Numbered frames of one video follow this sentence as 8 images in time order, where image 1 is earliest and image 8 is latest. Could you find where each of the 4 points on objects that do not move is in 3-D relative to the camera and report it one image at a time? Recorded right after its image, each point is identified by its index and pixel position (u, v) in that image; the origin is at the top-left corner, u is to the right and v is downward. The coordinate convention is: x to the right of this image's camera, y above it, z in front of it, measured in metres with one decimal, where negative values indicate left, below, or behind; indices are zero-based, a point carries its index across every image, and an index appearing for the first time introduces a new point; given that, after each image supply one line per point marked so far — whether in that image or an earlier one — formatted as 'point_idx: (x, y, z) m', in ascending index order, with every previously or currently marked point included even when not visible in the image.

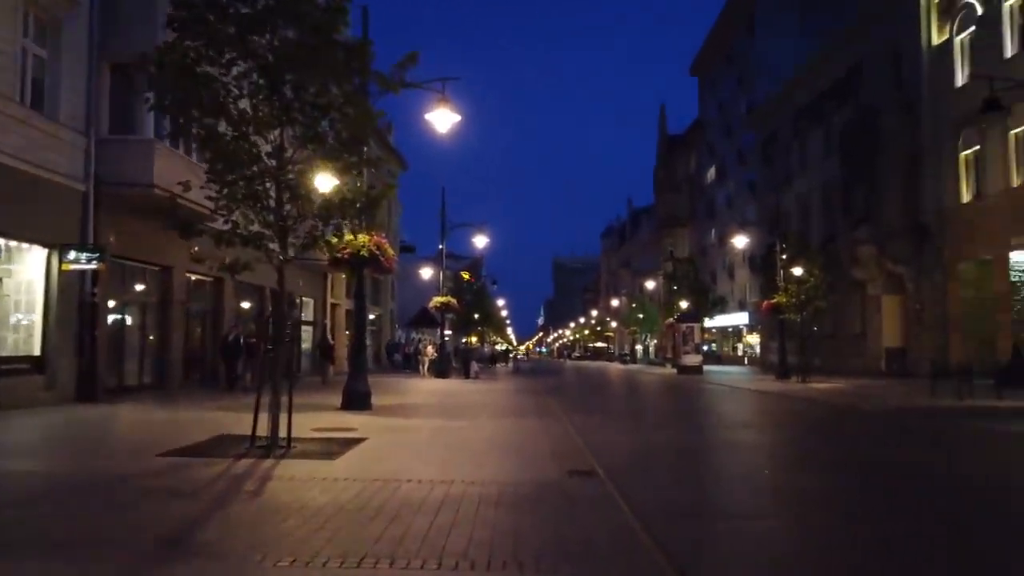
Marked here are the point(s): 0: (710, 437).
0: (+4.8, -3.7, +18.7) m
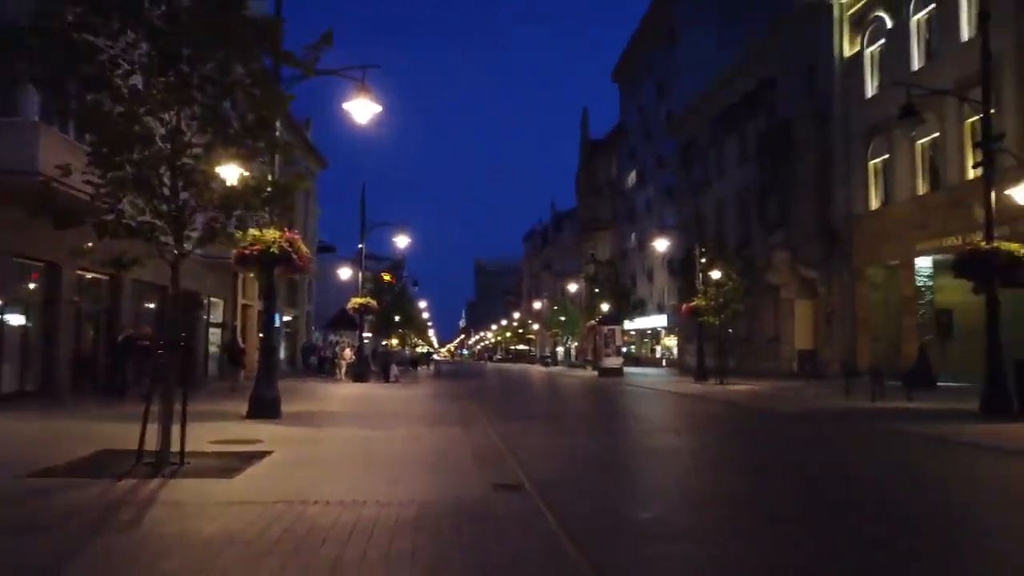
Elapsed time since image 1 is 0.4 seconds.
0: (+2.9, -3.7, +18.5) m
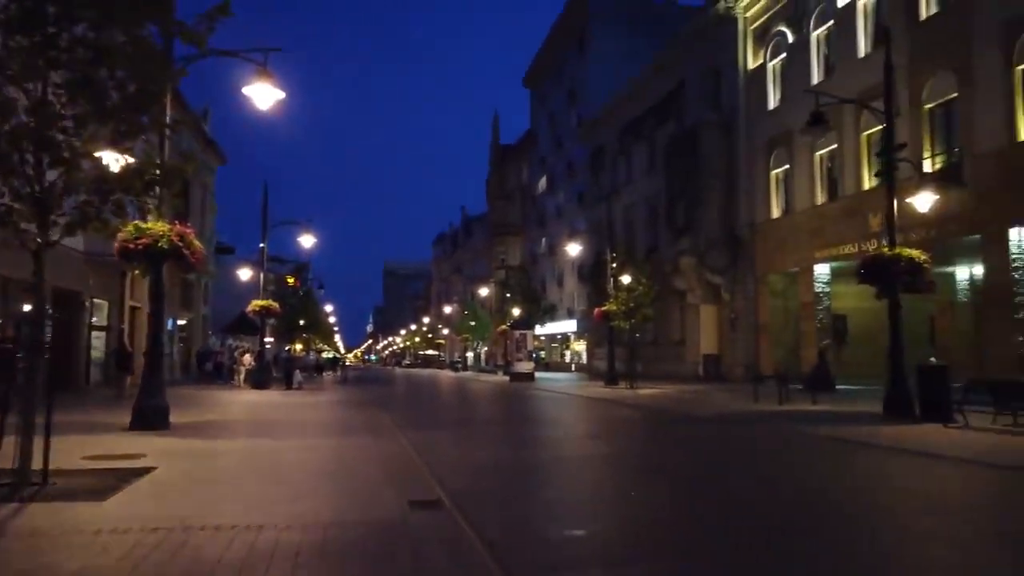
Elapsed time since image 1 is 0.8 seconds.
0: (+0.8, -3.8, +18.0) m
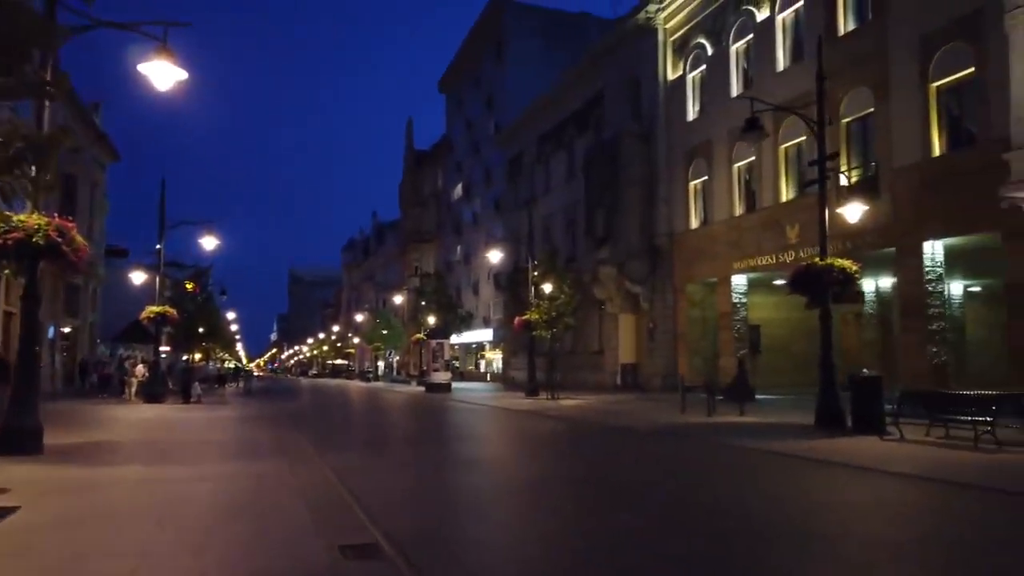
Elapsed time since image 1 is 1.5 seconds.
0: (-0.9, -4.0, +16.9) m
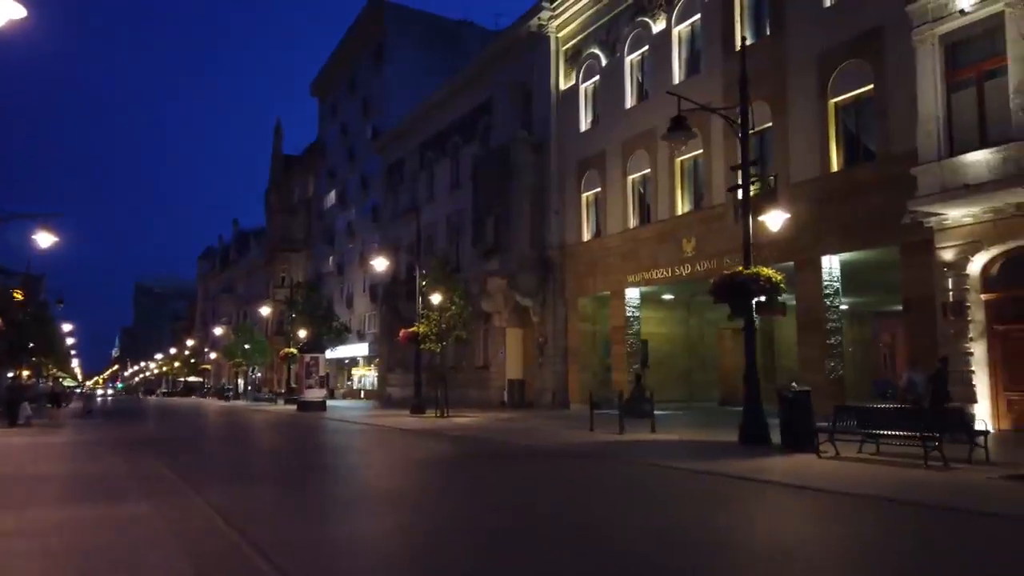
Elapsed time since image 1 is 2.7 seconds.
0: (-2.7, -4.0, +14.7) m
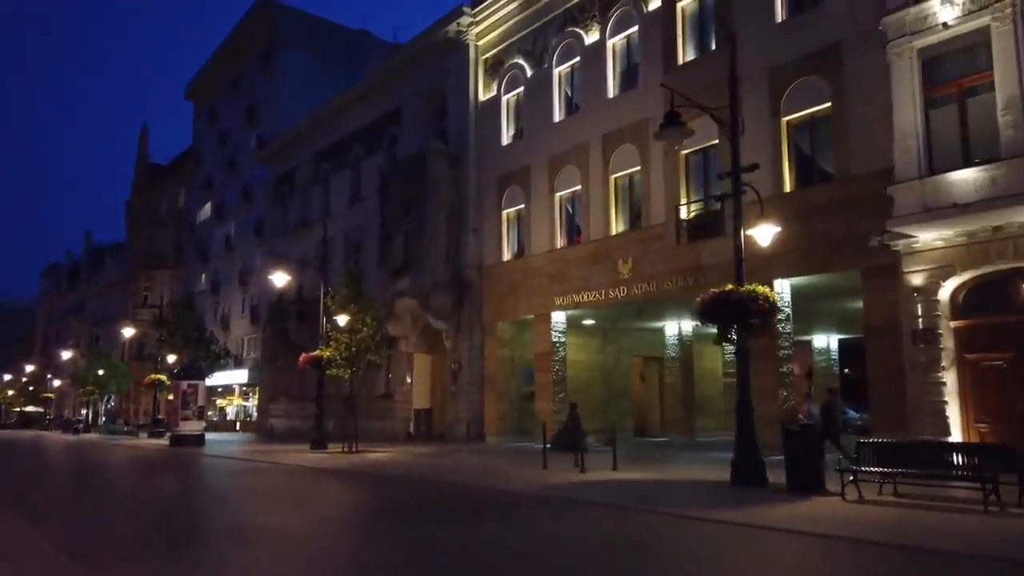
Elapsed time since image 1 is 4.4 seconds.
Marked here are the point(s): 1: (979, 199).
0: (-3.1, -4.2, +11.6) m
1: (+9.5, +1.8, +15.4) m
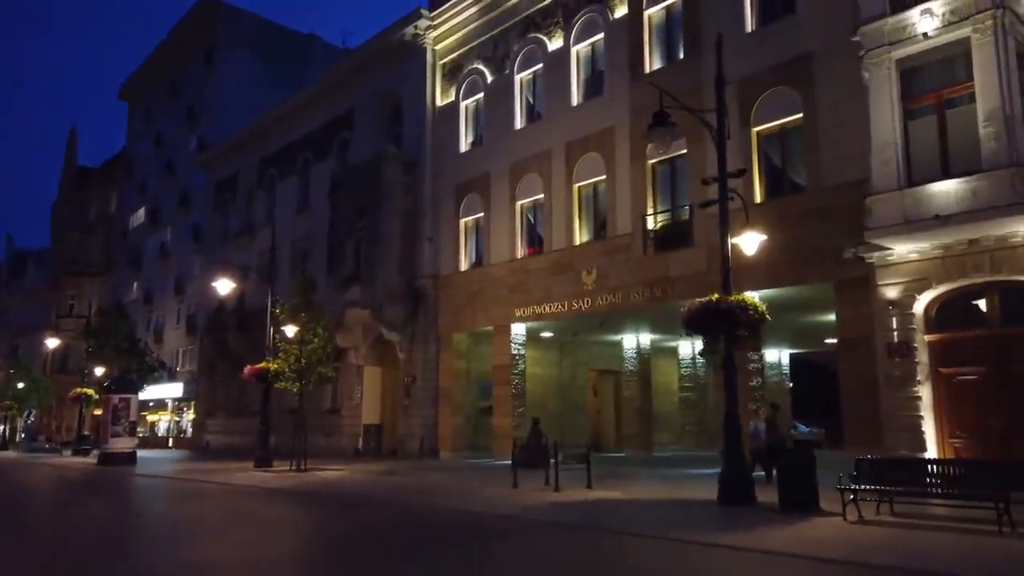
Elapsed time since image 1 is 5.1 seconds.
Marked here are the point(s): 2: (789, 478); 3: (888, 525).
0: (-3.4, -4.2, +10.4) m
1: (+9.0, +1.5, +15.2) m
2: (+4.6, -3.1, +12.7) m
3: (+6.0, -3.8, +12.1) m
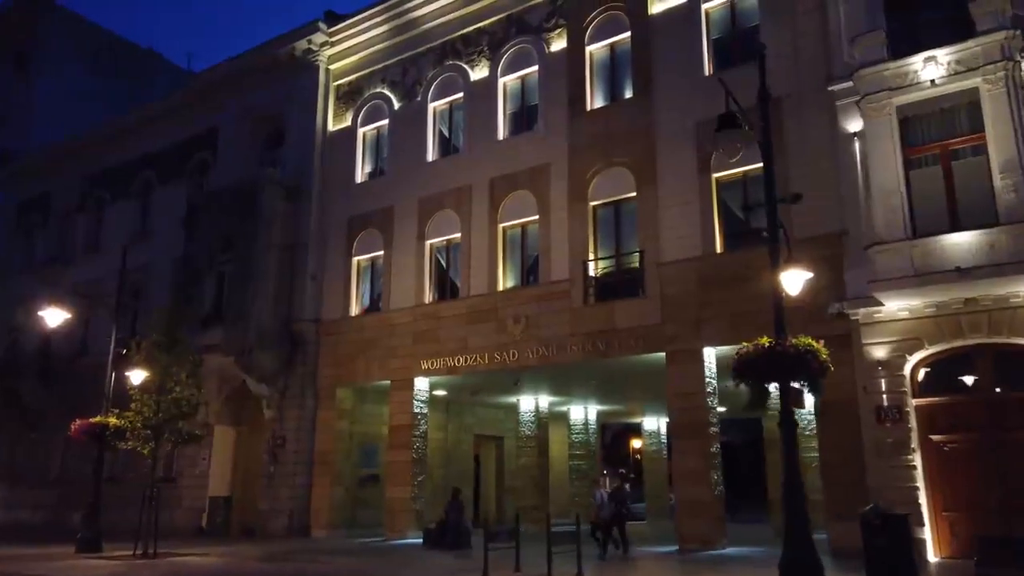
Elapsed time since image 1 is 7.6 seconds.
0: (-2.2, -4.1, +6.2) m
1: (+8.9, +0.4, +14.4) m
2: (+5.0, -3.7, +10.5) m
3: (+6.4, -4.4, +10.1) m
